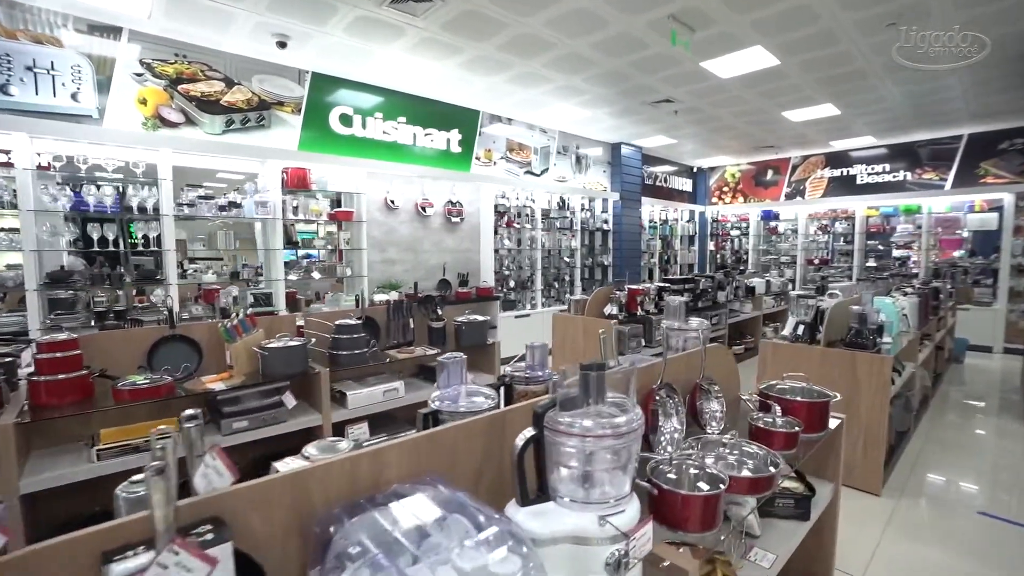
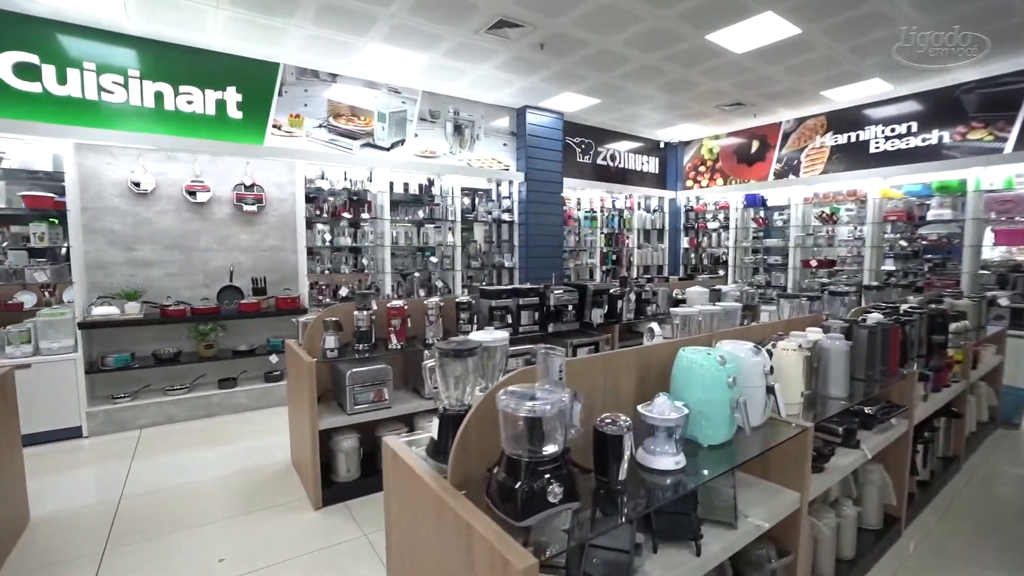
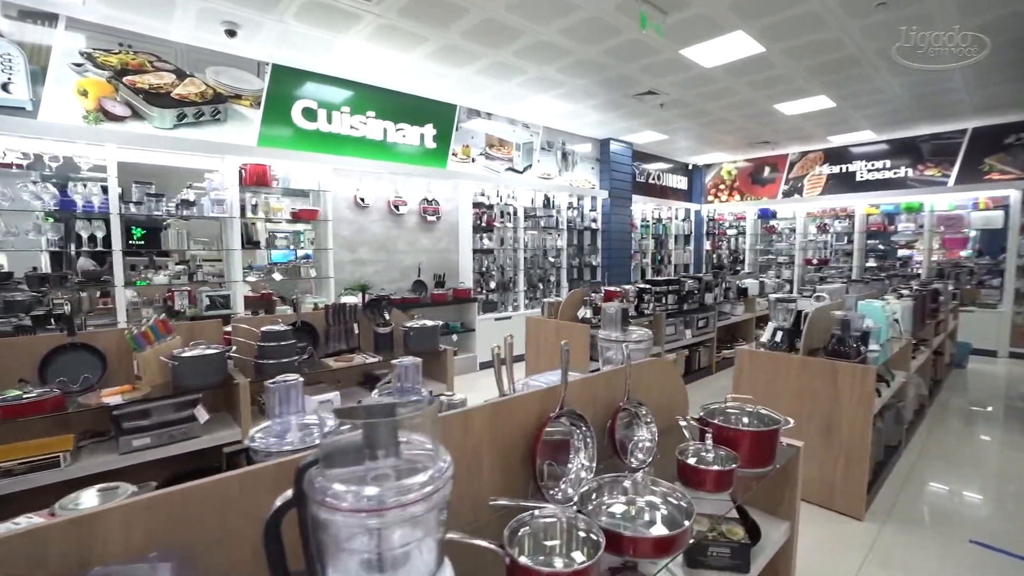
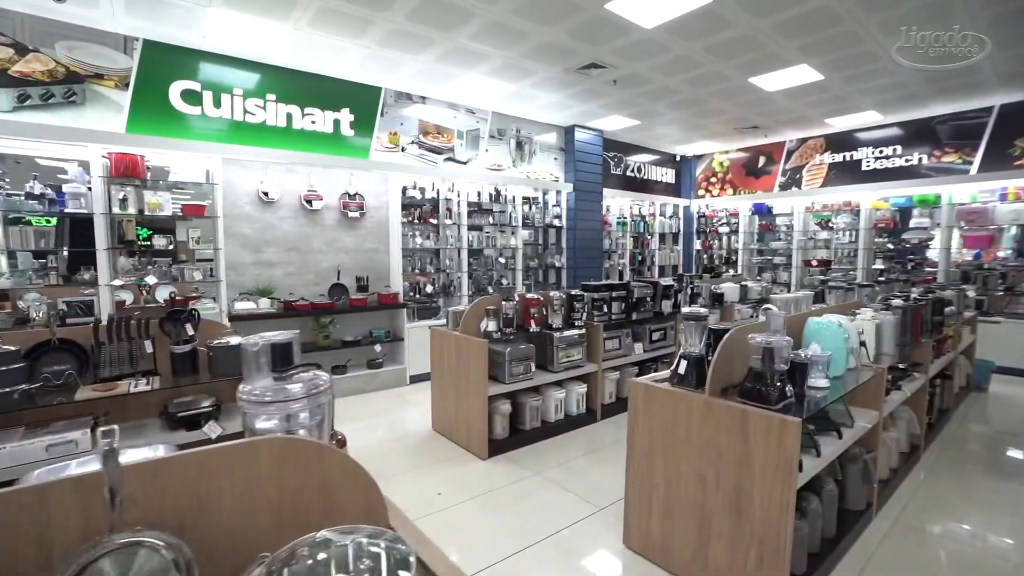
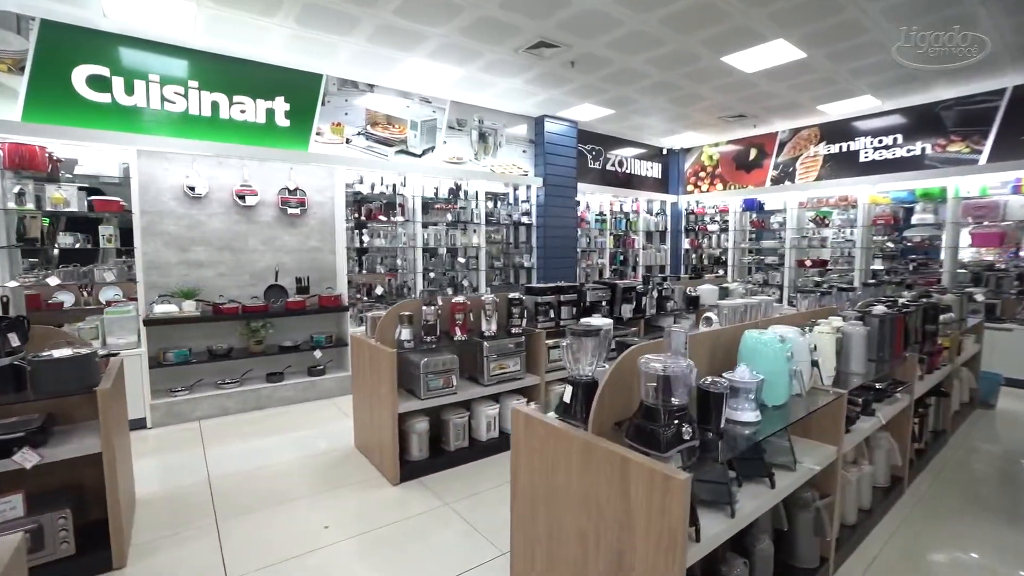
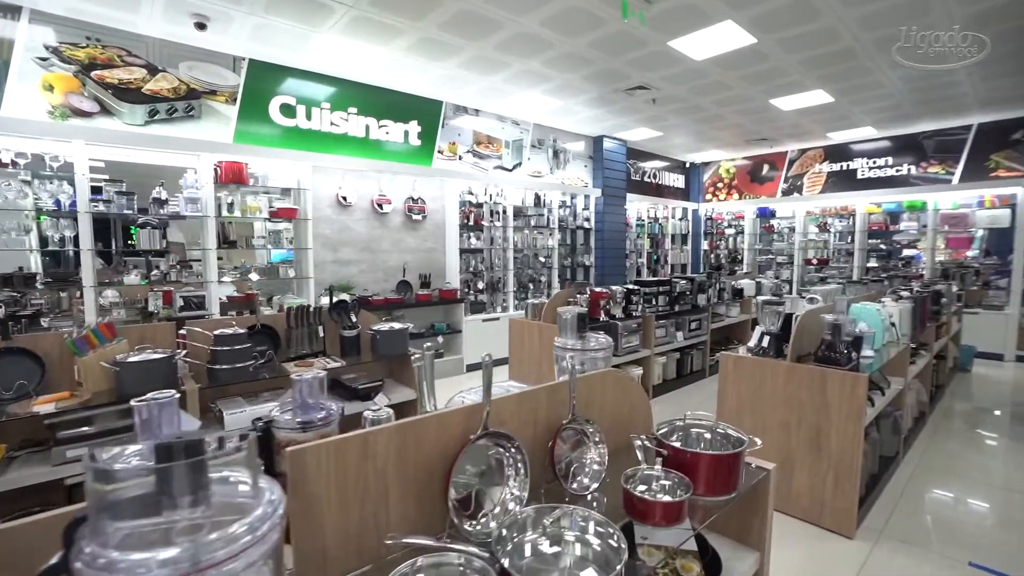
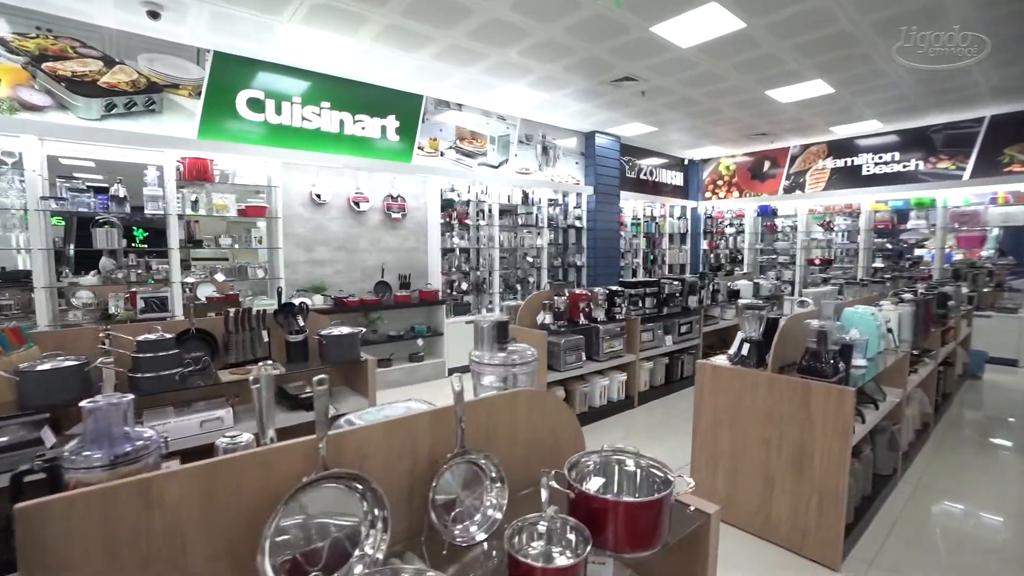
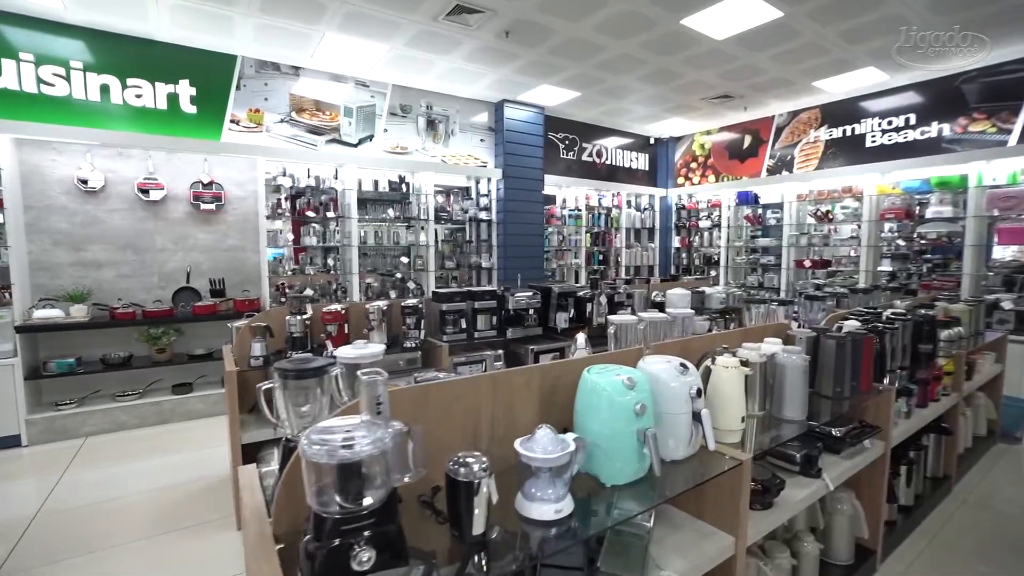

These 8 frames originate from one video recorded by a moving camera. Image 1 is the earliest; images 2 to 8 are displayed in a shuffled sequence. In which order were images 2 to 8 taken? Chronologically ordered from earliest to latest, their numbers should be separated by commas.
3, 6, 7, 4, 5, 2, 8
